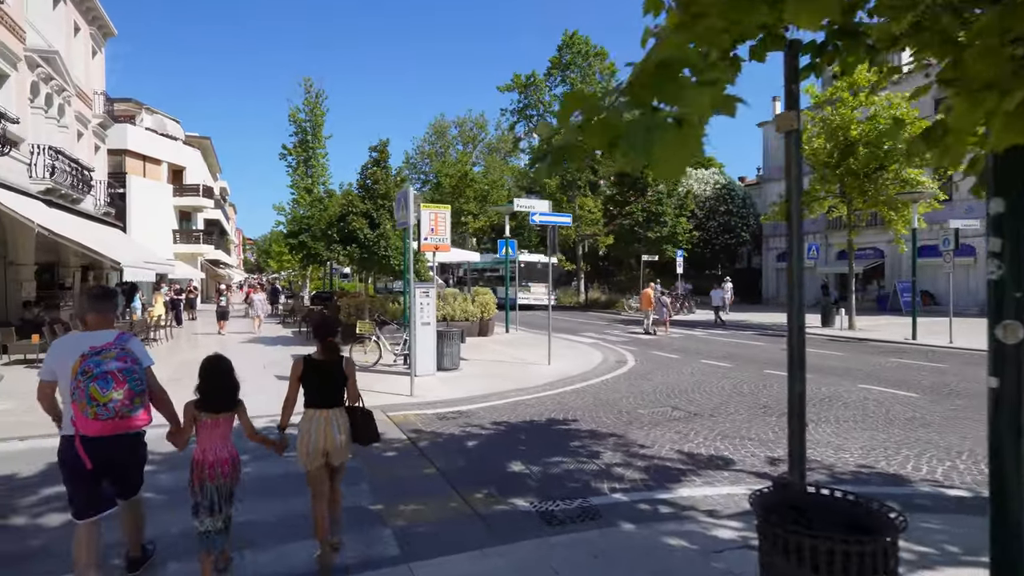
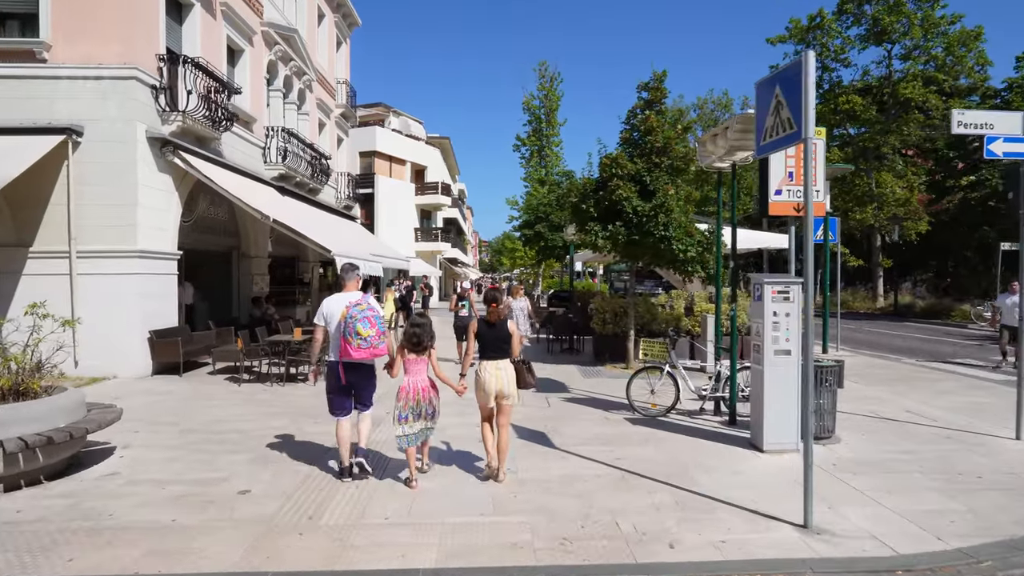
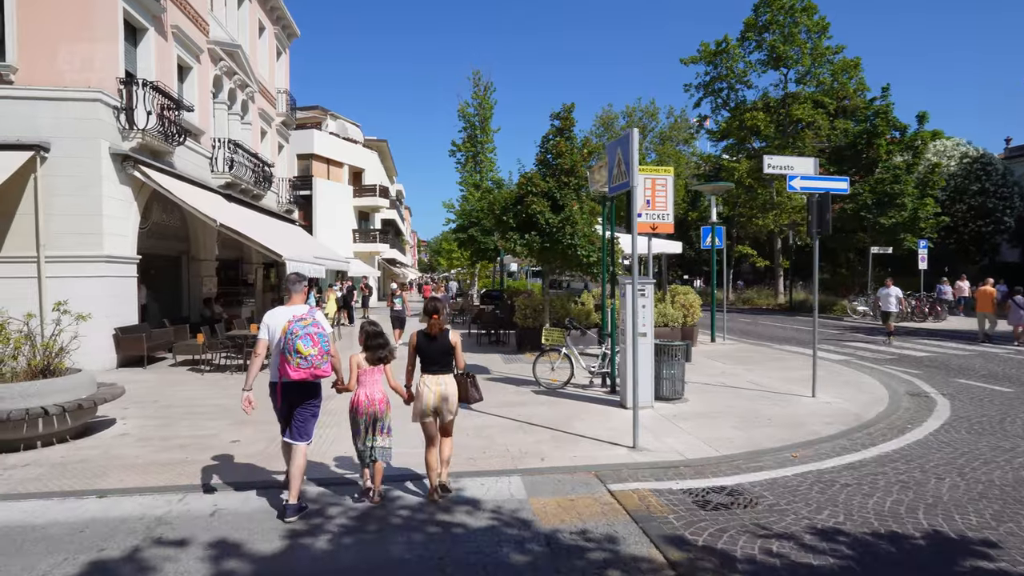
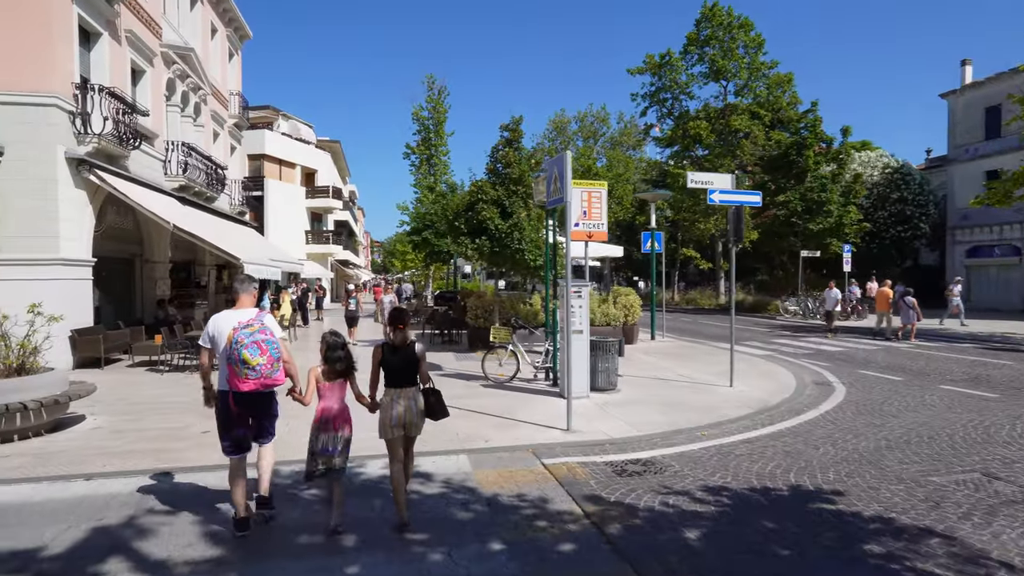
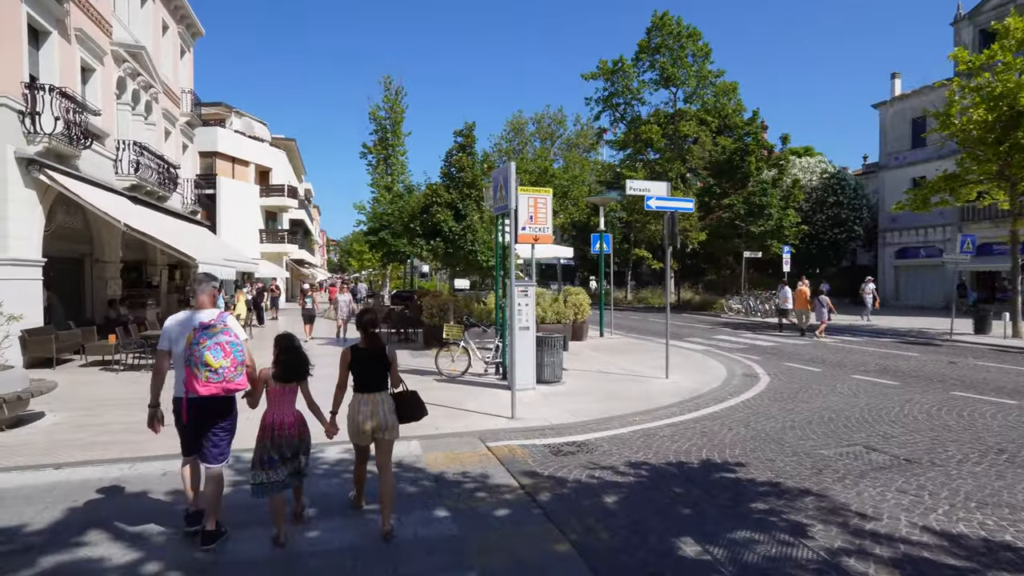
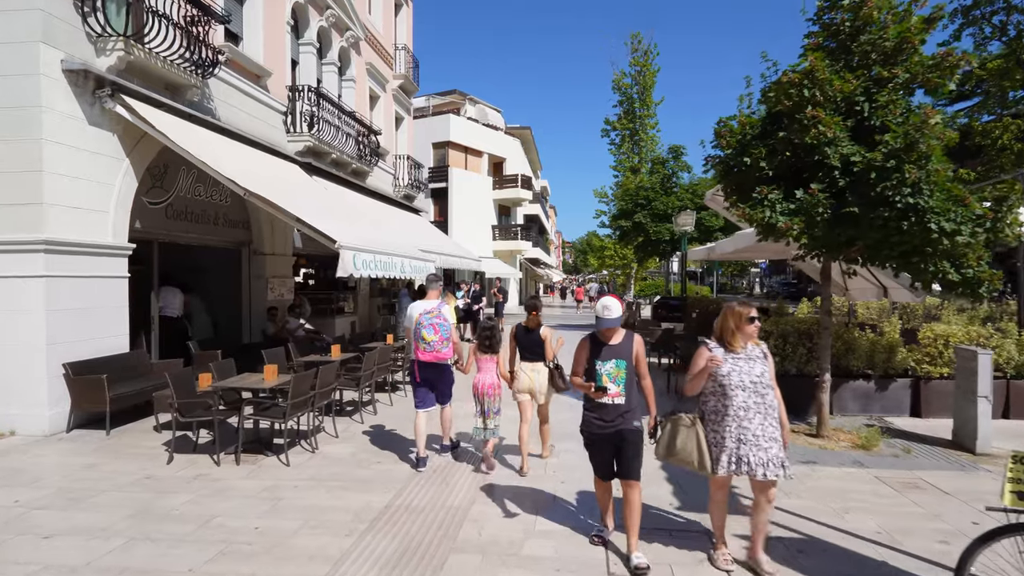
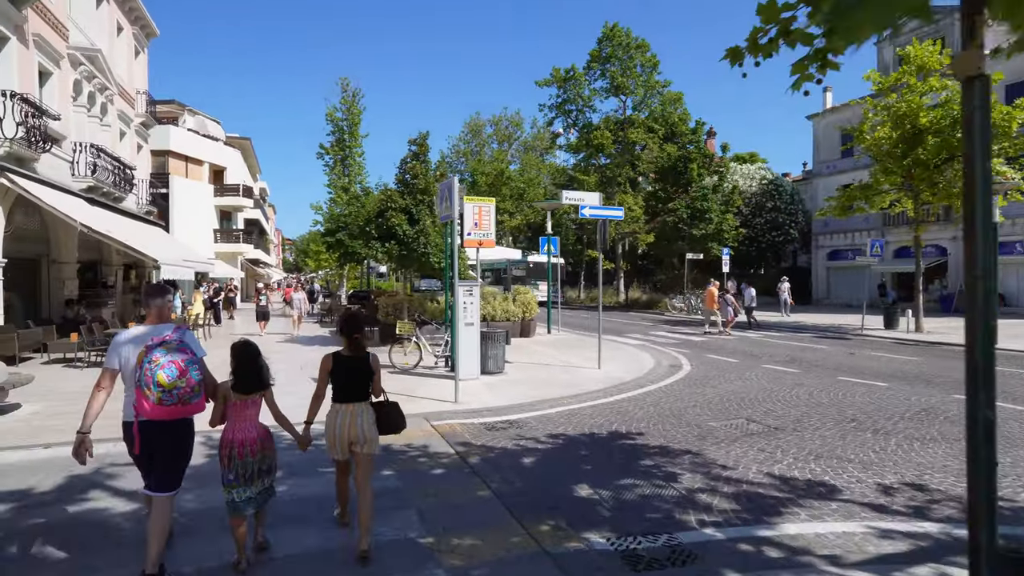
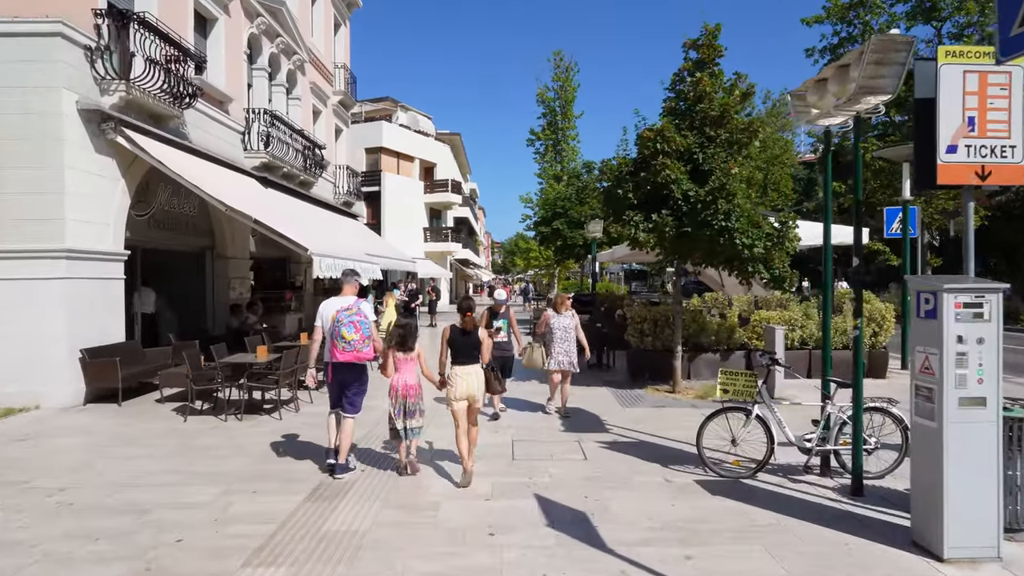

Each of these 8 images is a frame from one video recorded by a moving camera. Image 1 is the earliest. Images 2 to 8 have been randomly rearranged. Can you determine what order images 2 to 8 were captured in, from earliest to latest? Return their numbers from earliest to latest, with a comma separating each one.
7, 5, 4, 3, 2, 8, 6
